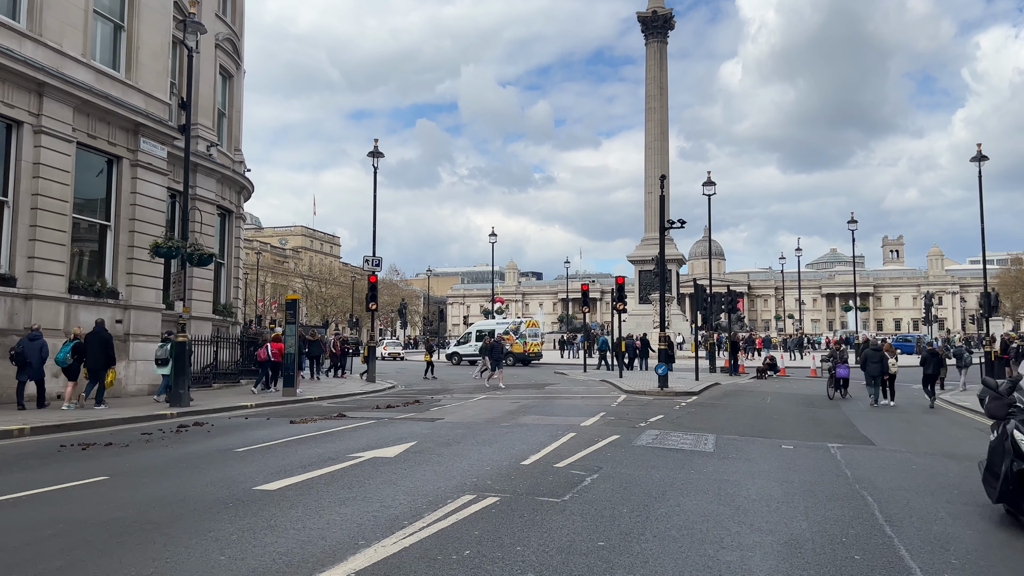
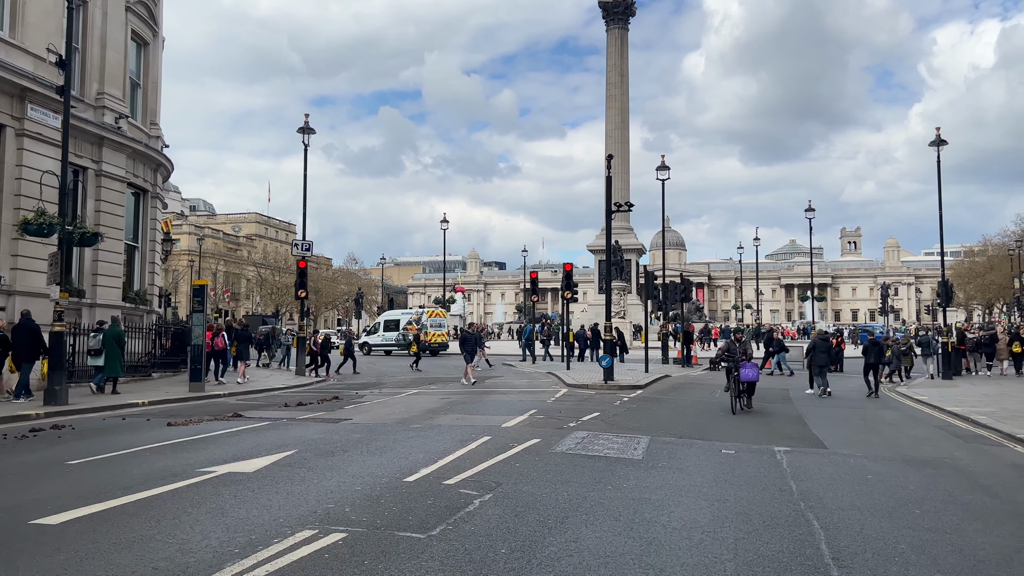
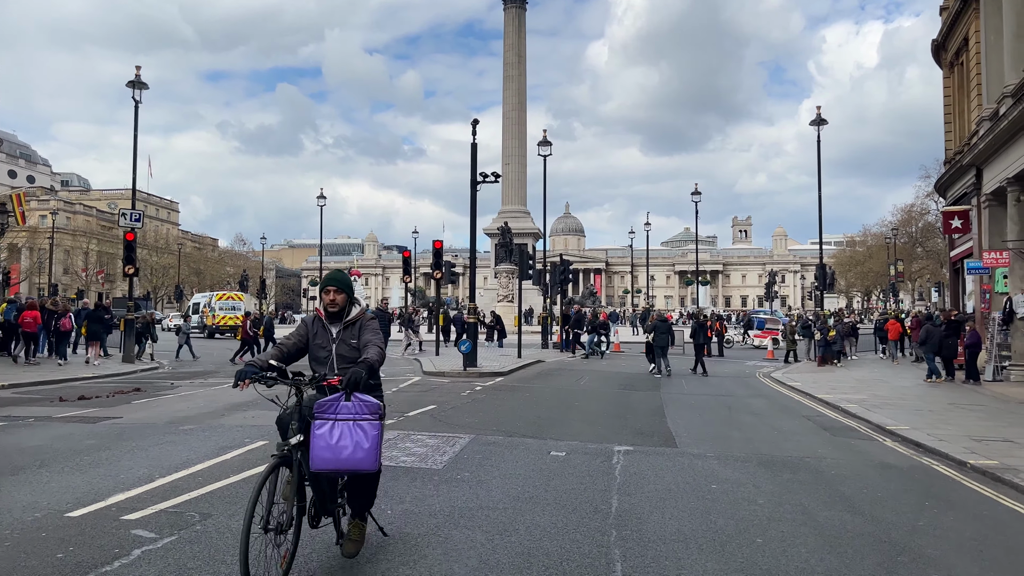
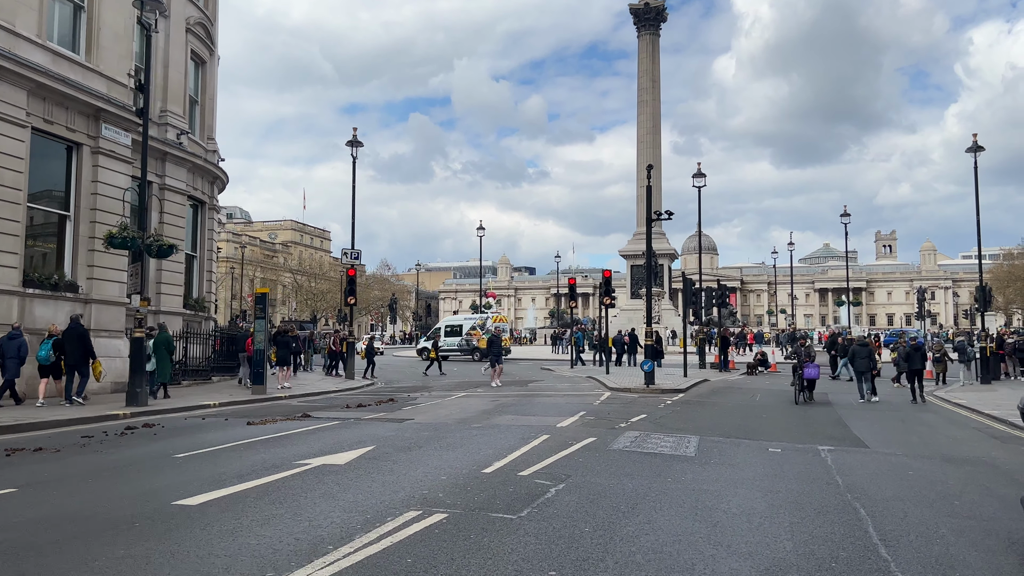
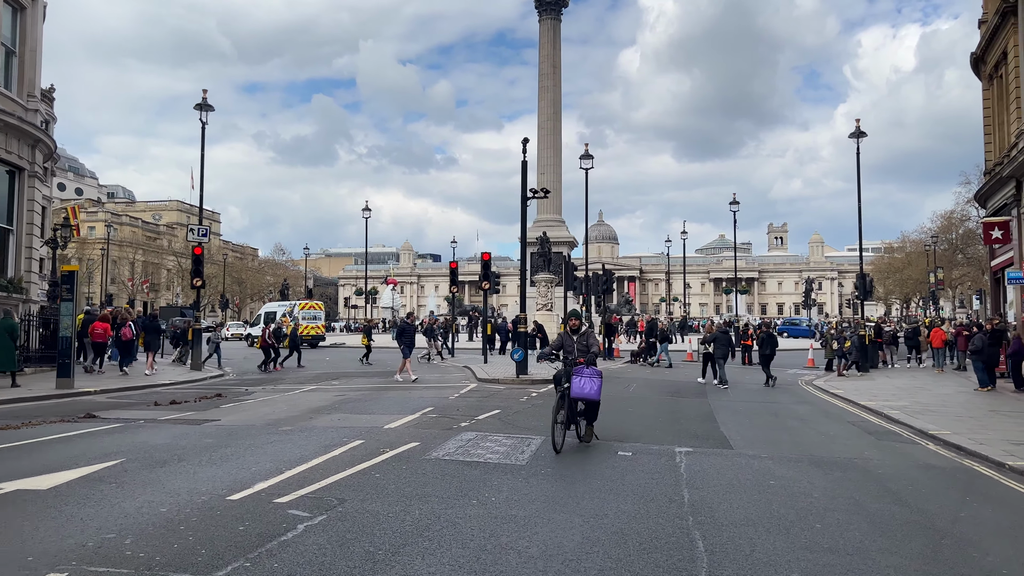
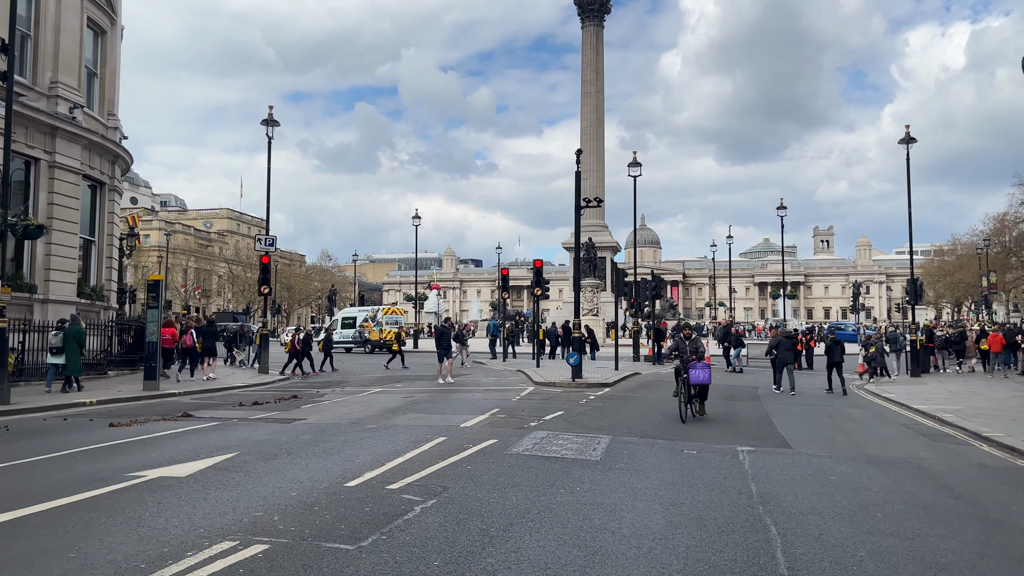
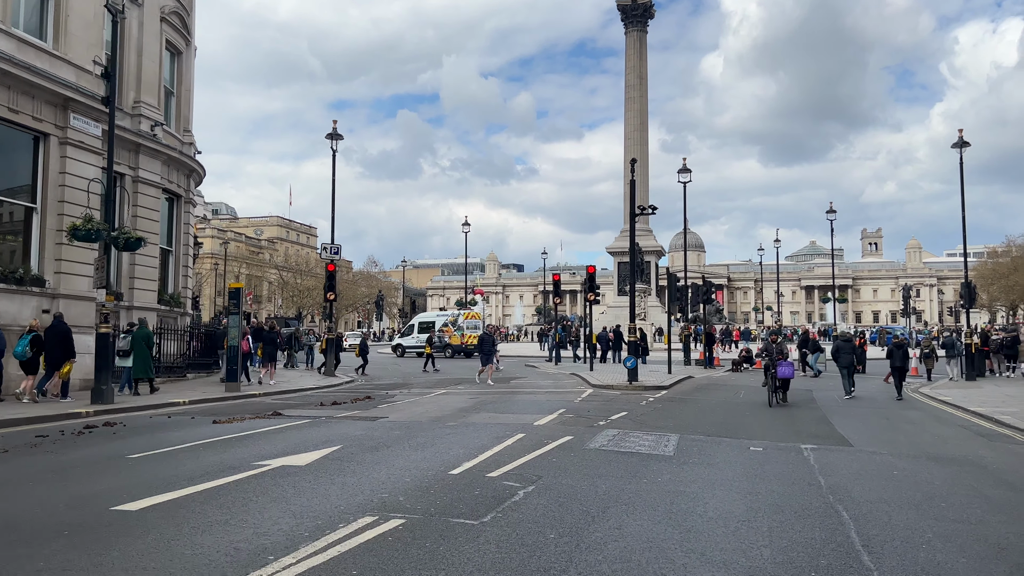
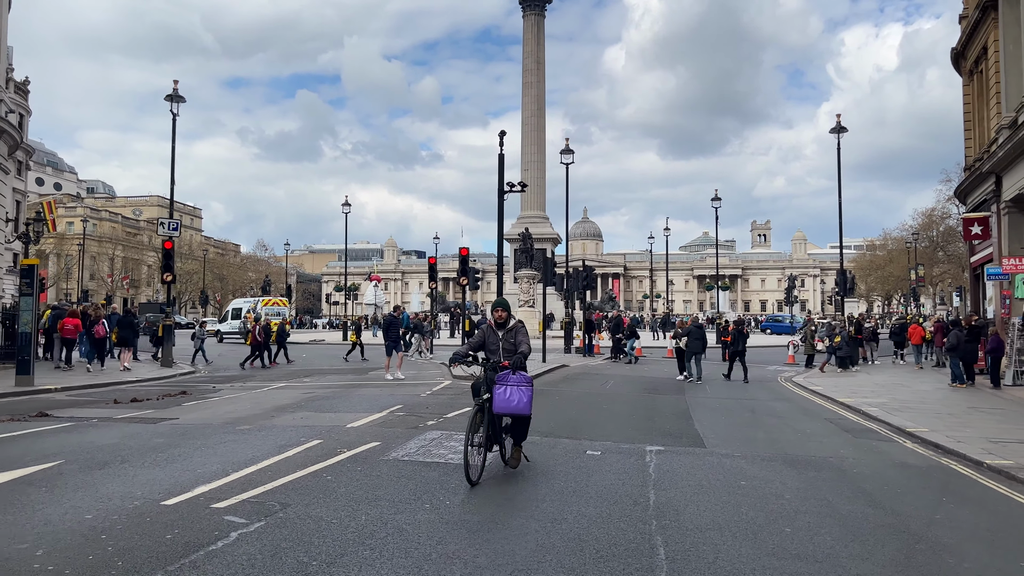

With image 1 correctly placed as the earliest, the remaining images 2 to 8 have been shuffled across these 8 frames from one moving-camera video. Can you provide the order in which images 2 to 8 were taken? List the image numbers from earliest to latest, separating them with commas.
4, 7, 2, 6, 5, 8, 3
